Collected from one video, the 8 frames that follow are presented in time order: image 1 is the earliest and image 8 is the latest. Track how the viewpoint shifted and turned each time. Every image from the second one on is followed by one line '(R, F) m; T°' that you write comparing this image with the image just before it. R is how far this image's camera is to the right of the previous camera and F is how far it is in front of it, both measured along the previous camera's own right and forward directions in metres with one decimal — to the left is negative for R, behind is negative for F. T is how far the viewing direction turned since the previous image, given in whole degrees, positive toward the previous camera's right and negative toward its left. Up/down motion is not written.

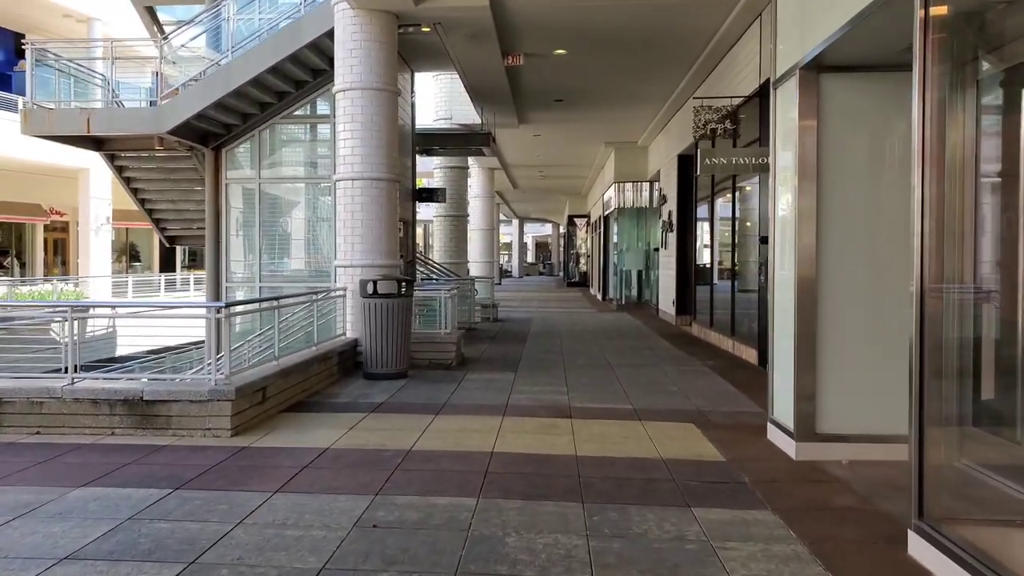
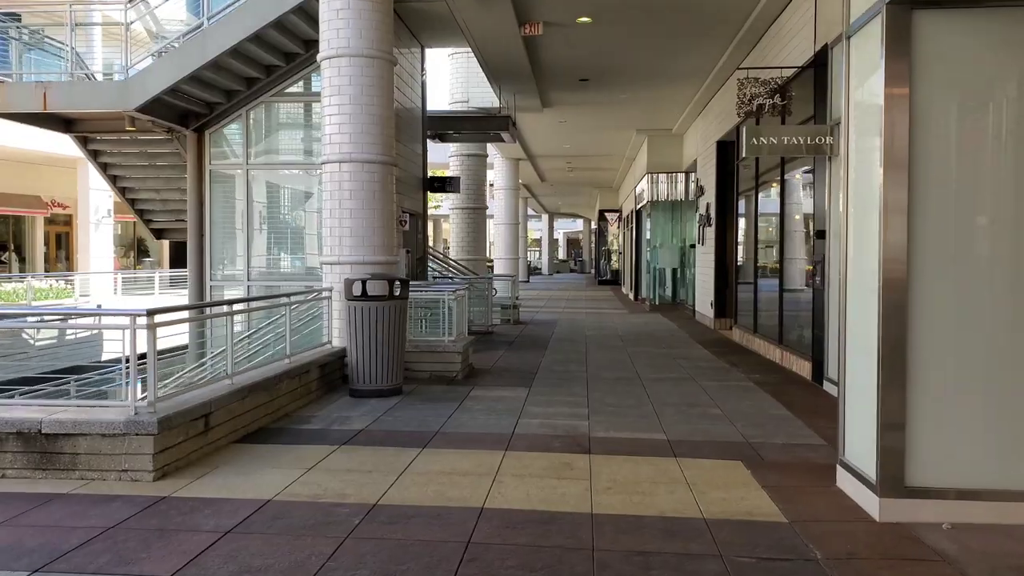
(+0.2, +1.3) m; -3°
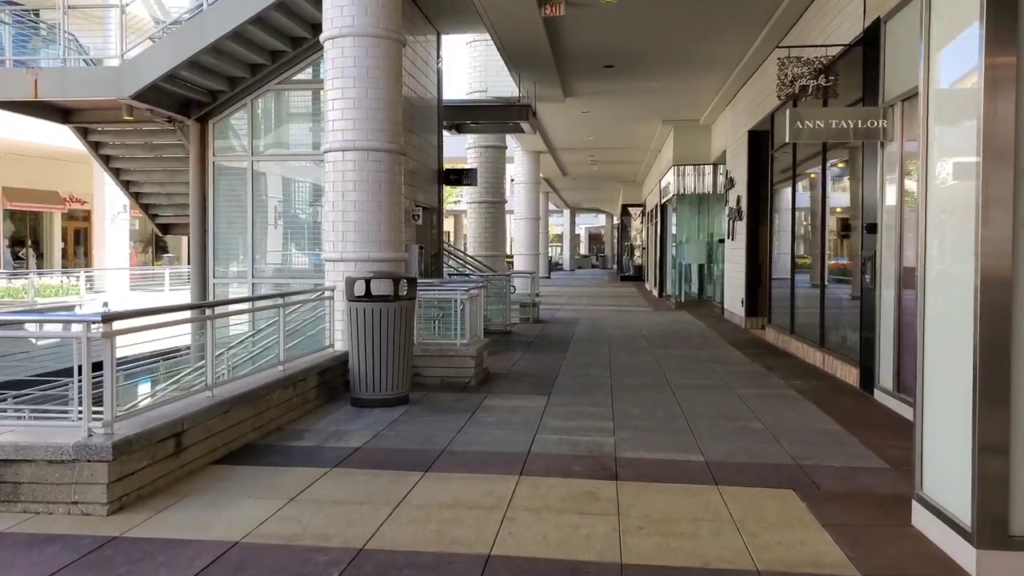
(0.0, +0.7) m; -2°
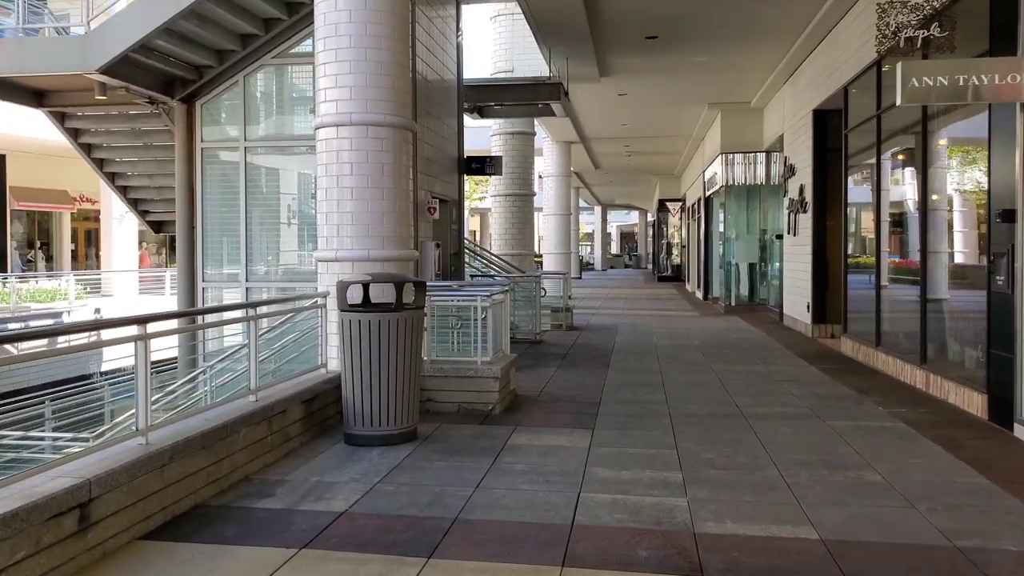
(-0.1, +1.5) m; -2°
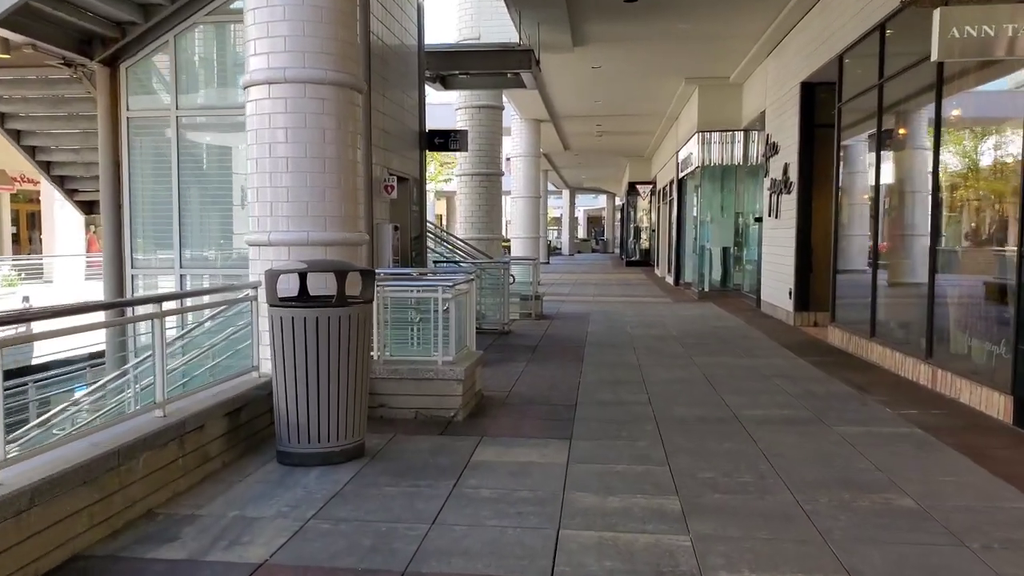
(0.0, +0.8) m; +3°
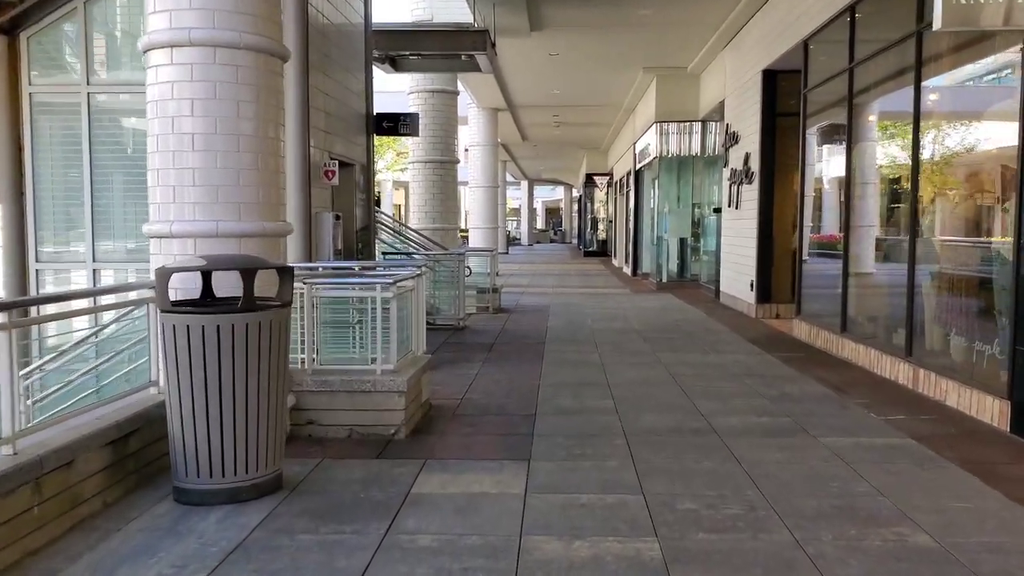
(+0.1, +0.7) m; +3°
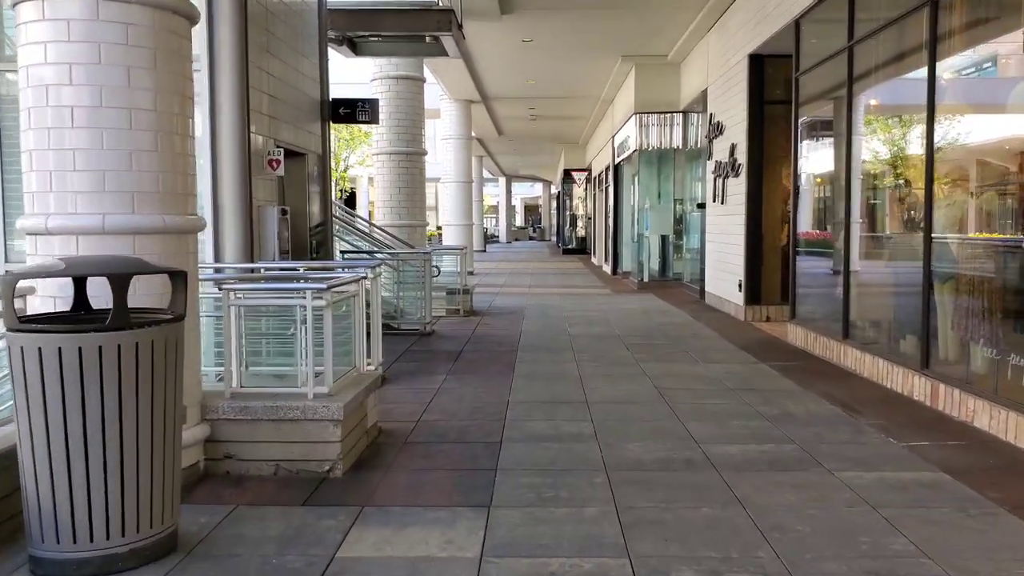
(+0.1, +0.8) m; +2°
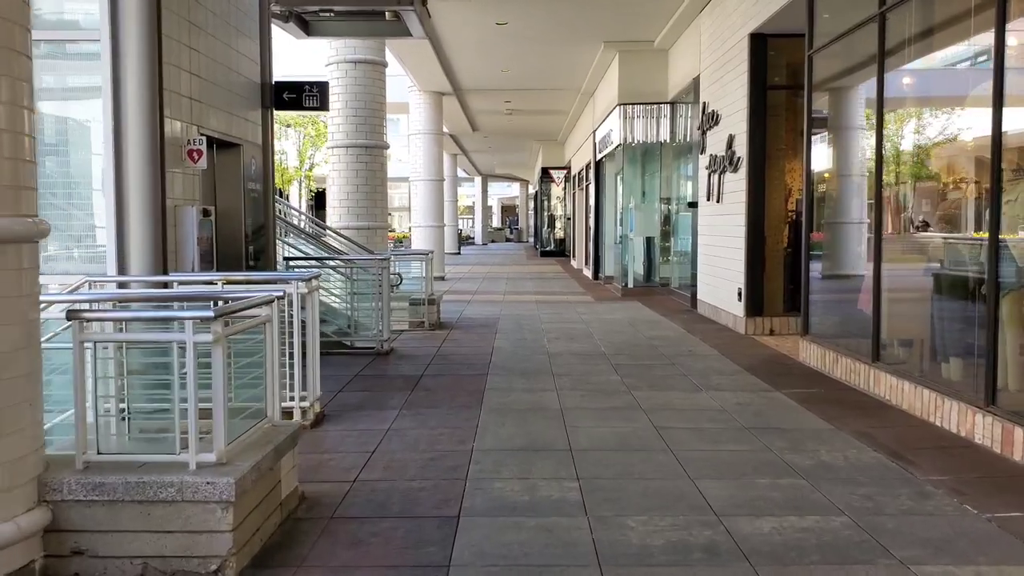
(+0.1, +1.1) m; +2°
